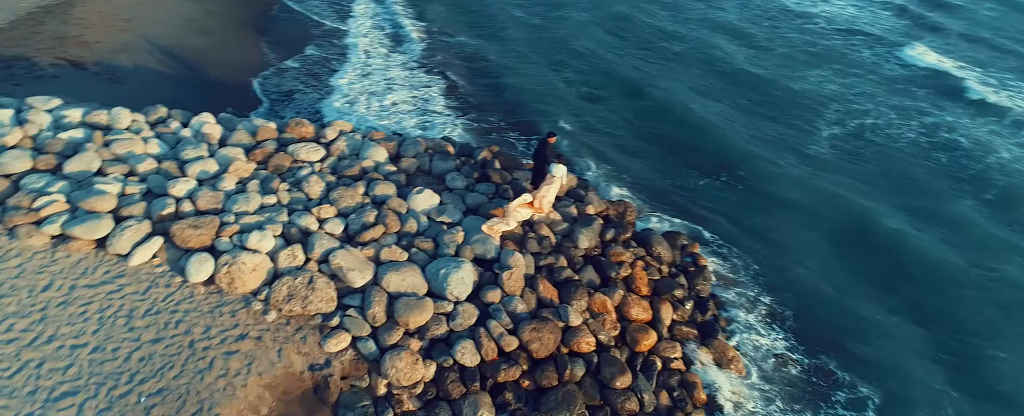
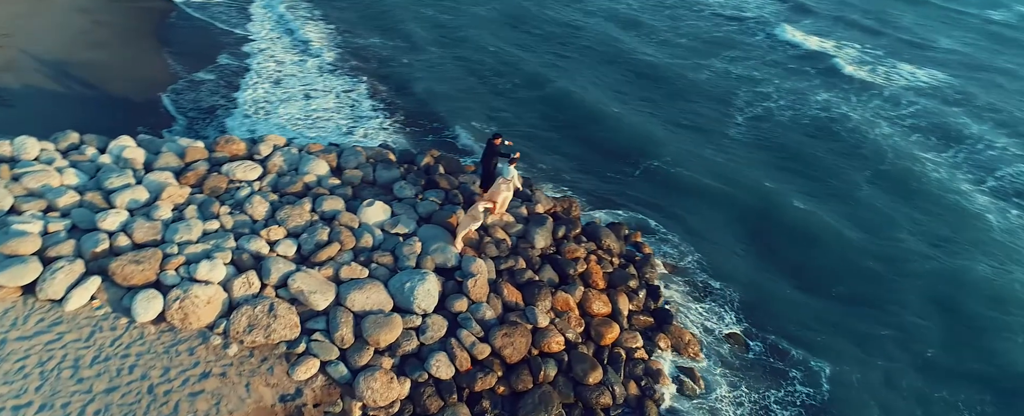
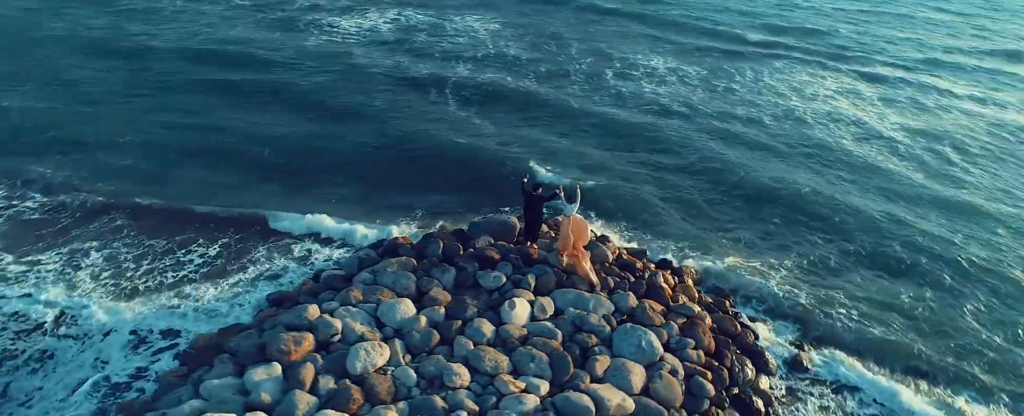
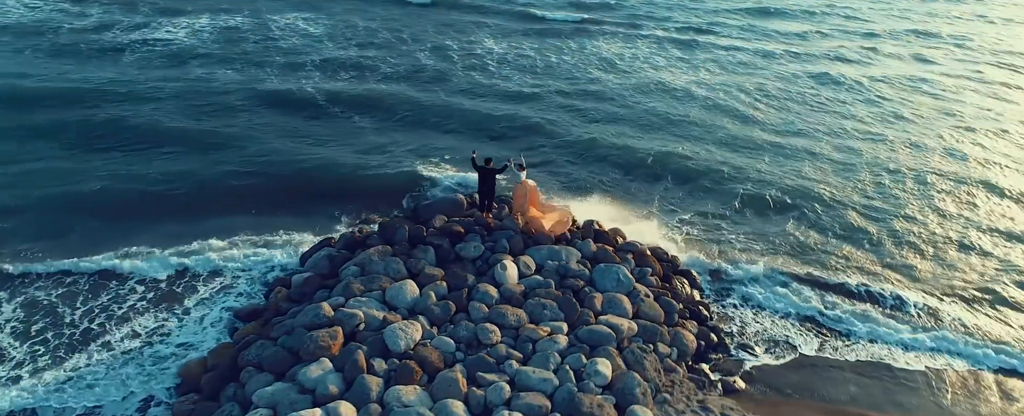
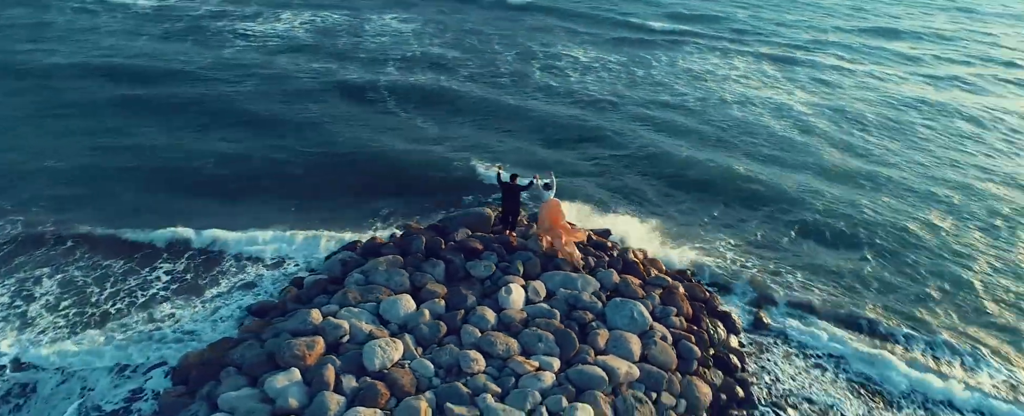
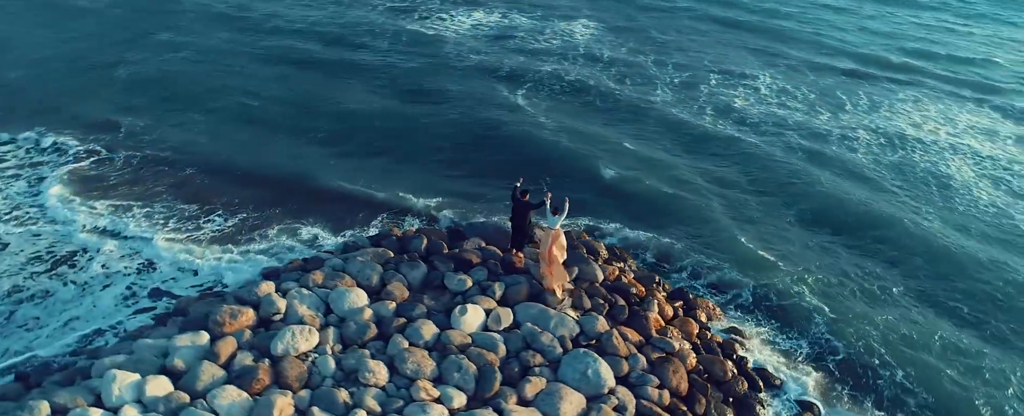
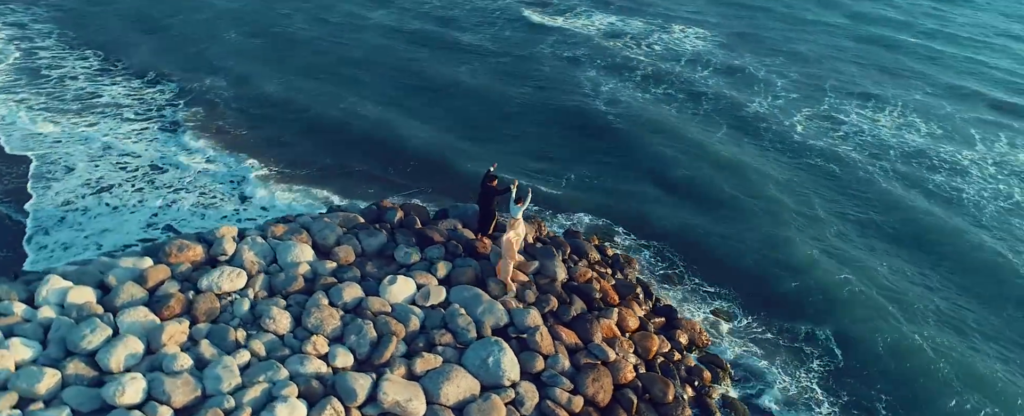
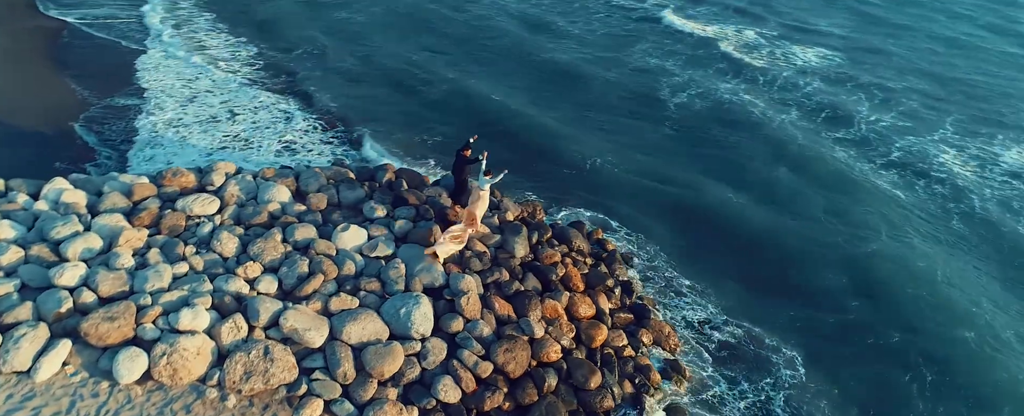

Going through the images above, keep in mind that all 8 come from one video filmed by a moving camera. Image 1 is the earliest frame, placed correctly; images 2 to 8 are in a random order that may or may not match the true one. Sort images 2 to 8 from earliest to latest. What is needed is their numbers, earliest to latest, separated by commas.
2, 8, 7, 6, 3, 5, 4
